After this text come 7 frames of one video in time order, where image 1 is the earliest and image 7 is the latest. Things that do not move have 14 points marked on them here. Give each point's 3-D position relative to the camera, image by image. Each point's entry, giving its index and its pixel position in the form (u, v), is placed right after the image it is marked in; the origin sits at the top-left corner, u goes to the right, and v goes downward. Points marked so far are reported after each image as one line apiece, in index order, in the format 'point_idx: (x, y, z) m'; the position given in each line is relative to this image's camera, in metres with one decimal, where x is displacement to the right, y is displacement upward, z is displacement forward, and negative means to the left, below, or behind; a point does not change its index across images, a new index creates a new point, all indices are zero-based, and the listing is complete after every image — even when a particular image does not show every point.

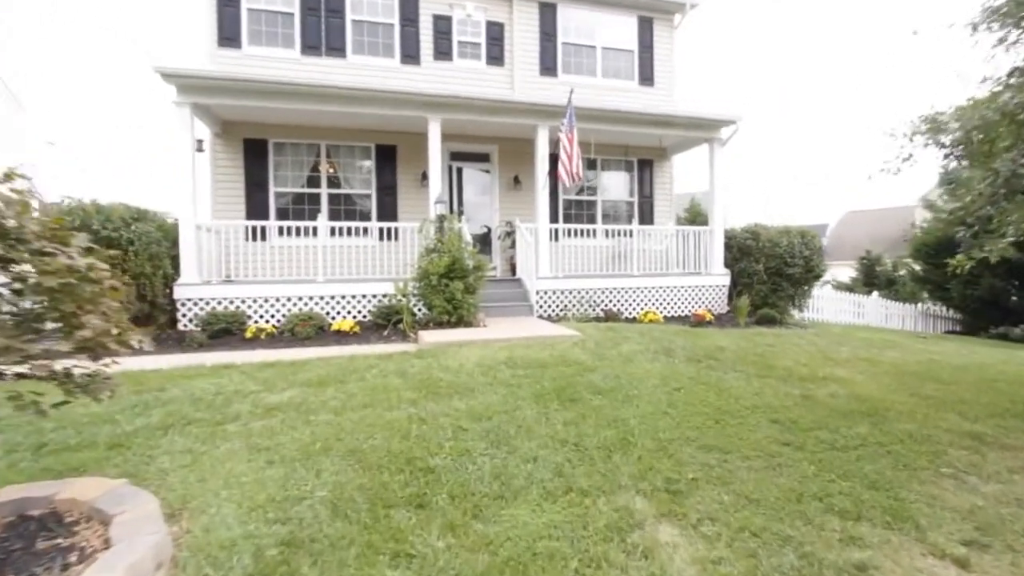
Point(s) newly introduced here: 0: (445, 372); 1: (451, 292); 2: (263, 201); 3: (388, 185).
0: (-0.7, -0.9, +5.1) m
1: (-0.9, -0.1, +7.4) m
2: (-5.2, +1.8, +10.2) m
3: (-2.7, +2.3, +10.8) m
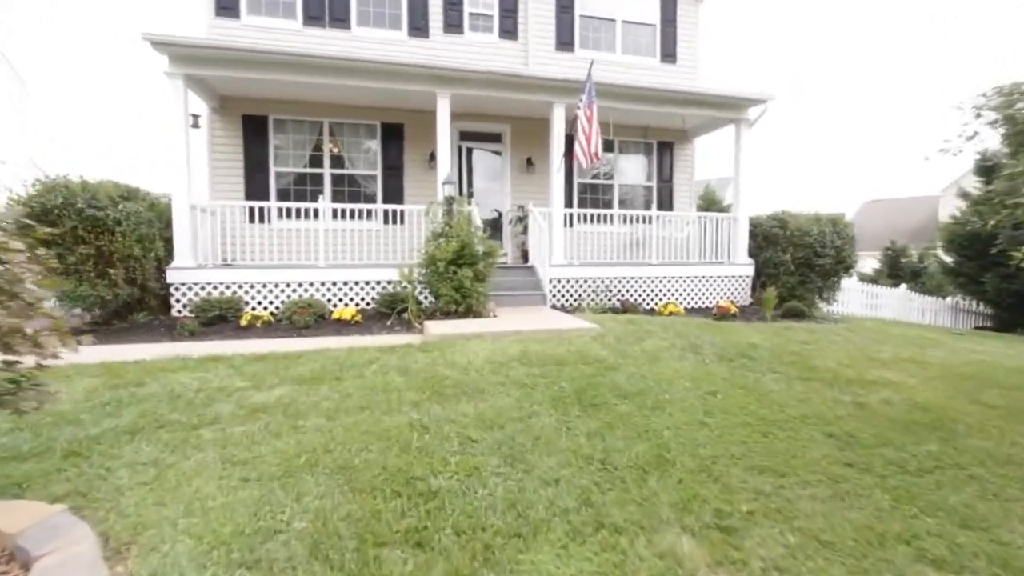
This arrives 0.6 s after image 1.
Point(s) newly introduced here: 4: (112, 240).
0: (-0.5, -0.8, +4.6) m
1: (-0.7, +0.1, +6.9) m
2: (-4.9, +2.1, +9.7) m
3: (-2.5, +2.6, +10.3) m
4: (-5.3, +0.6, +6.6) m
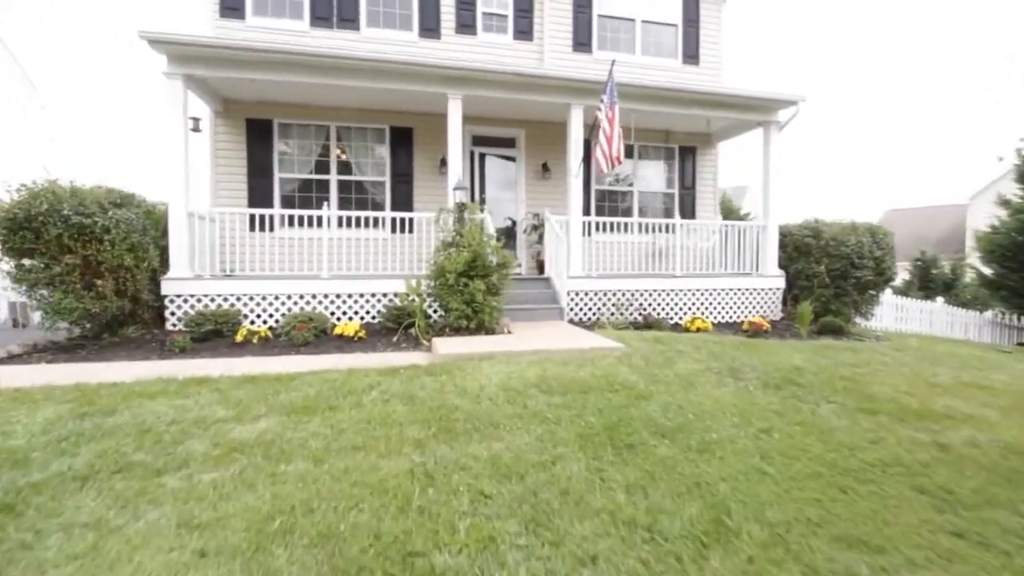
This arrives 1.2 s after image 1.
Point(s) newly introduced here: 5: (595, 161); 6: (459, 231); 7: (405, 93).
0: (-0.4, -0.9, +4.0) m
1: (-0.5, -0.1, +6.4) m
2: (-4.6, +1.9, +9.3) m
3: (-2.2, +2.3, +9.8) m
4: (-5.1, +0.5, +6.1) m
5: (+1.4, +2.0, +7.8) m
6: (-0.7, +0.8, +6.7) m
7: (-1.8, +3.3, +8.3) m
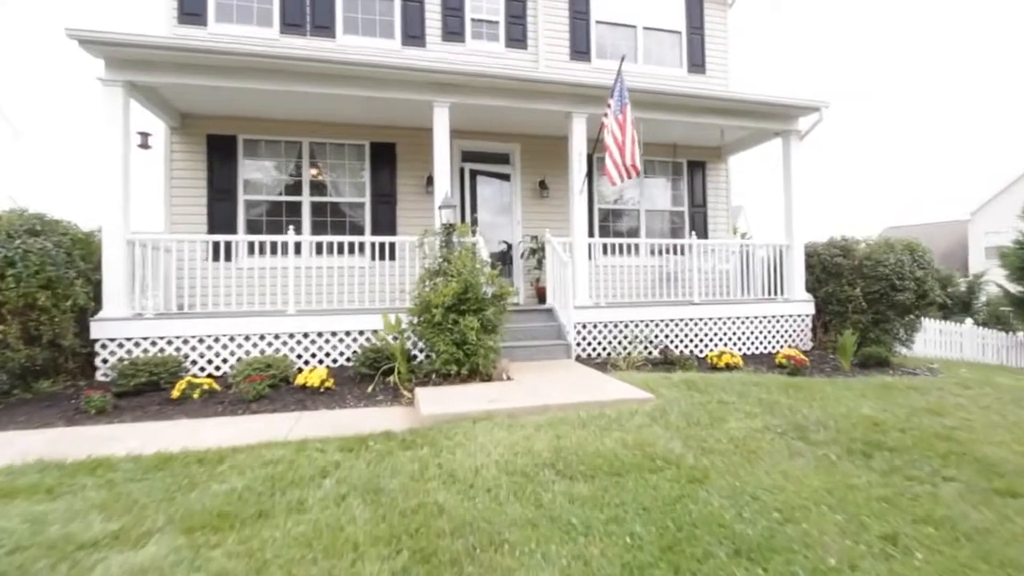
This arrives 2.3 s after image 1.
0: (-0.4, -1.2, +2.9) m
1: (-0.5, -0.5, +5.3) m
2: (-4.7, +1.3, +8.2) m
3: (-2.3, +1.7, +8.8) m
4: (-5.1, 0.0, +5.0) m
5: (+1.3, +1.6, +6.9) m
6: (-0.7, +0.3, +5.6) m
7: (-1.9, +2.8, +7.3) m
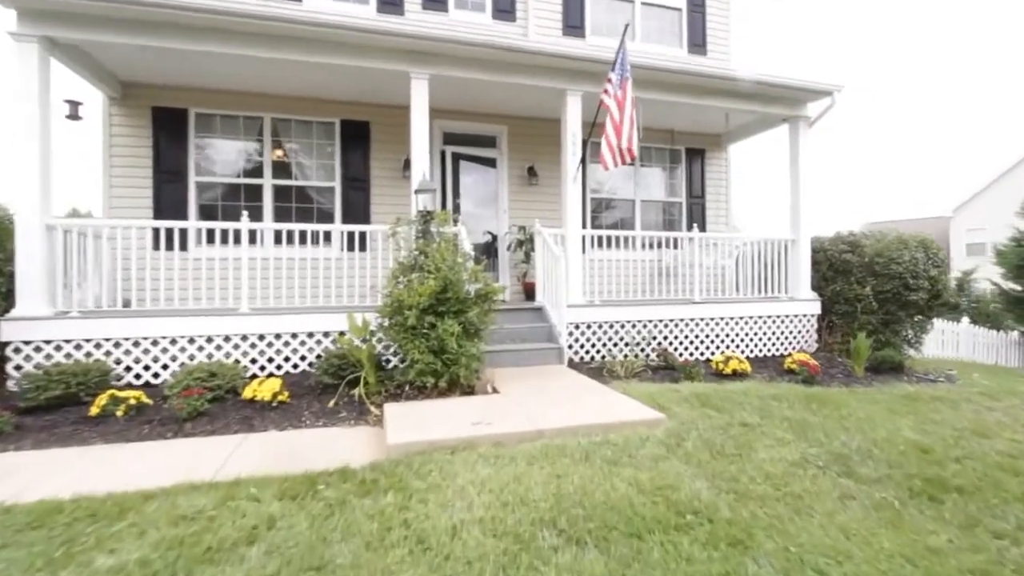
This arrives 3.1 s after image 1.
0: (-0.4, -1.2, +2.1) m
1: (-0.7, -0.5, +4.5) m
2: (-4.9, +1.4, +7.3) m
3: (-2.5, +1.8, +7.9) m
4: (-5.2, +0.1, +4.1) m
5: (+1.2, +1.6, +6.1) m
6: (-0.9, +0.4, +4.8) m
7: (-2.1, +2.8, +6.5) m
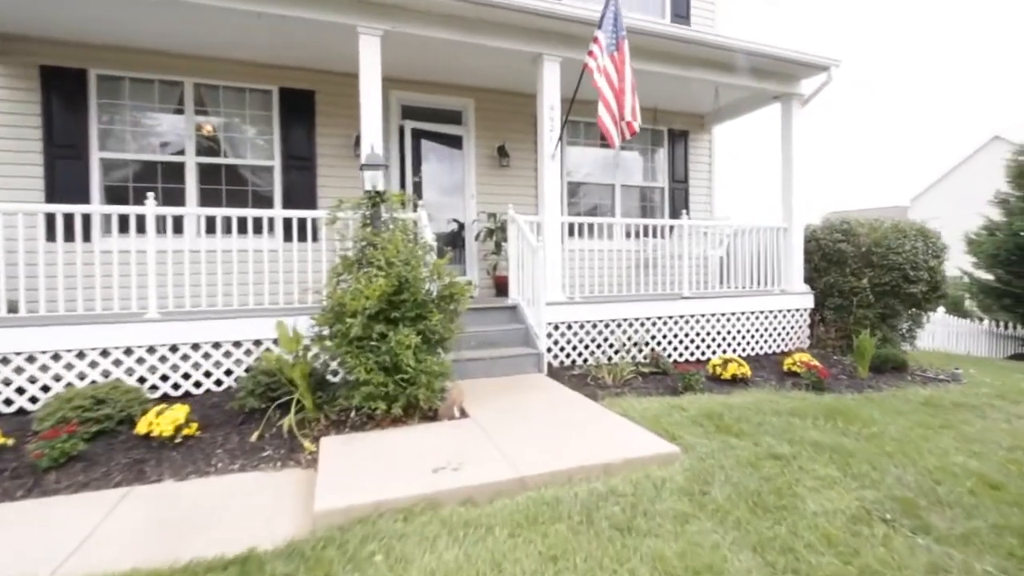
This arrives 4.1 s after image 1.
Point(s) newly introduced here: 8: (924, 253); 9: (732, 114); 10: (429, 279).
0: (-0.4, -1.2, +1.3) m
1: (-0.9, -0.5, +3.6) m
2: (-5.3, +1.4, +6.0) m
3: (-2.9, +1.9, +6.8) m
4: (-5.4, 0.0, +2.8) m
5: (+0.9, +1.7, +5.3) m
6: (-1.1, +0.4, +3.9) m
7: (-2.4, +2.9, +5.4) m
8: (+5.9, +0.5, +7.0) m
9: (+3.7, +3.0, +8.3) m
10: (-0.6, +0.1, +3.8) m
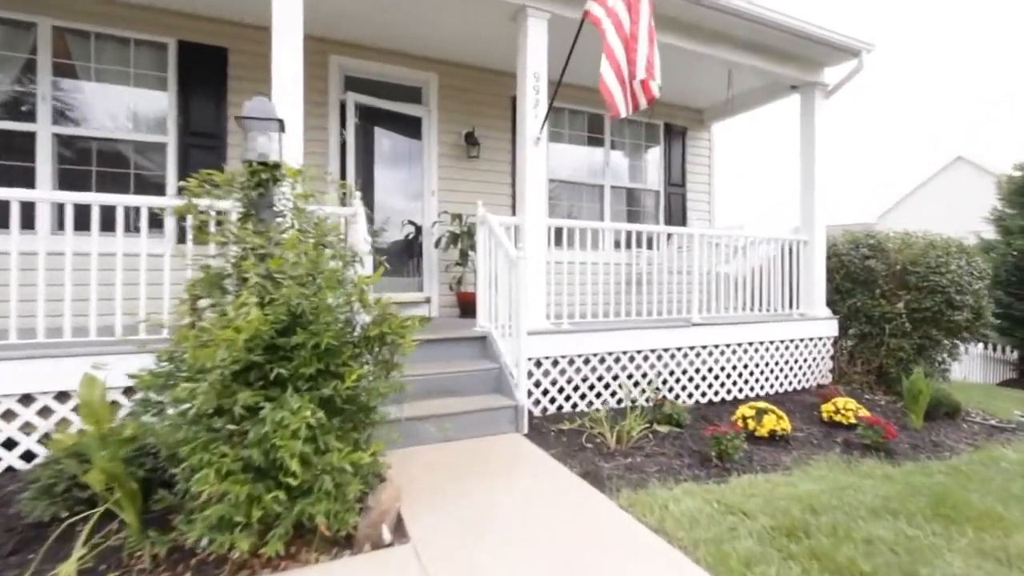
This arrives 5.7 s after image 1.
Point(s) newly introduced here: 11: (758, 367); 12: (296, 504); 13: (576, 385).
0: (-0.4, -1.4, -0.2) m
1: (-1.0, -0.6, +2.1) m
2: (-5.6, +1.3, +4.2) m
3: (-3.2, +1.7, +5.2) m
4: (-5.5, -0.1, +1.0) m
5: (+0.6, +1.5, +3.9) m
6: (-1.2, +0.2, +2.4) m
7: (-2.6, +2.7, +3.8) m
8: (+5.5, +0.2, +6.0) m
9: (+3.3, +2.6, +7.1) m
10: (-0.8, -0.1, +2.3) m
11: (+2.9, -0.9, +5.8) m
12: (-0.9, -0.9, +2.1) m
13: (+0.6, -0.9, +4.7) m
